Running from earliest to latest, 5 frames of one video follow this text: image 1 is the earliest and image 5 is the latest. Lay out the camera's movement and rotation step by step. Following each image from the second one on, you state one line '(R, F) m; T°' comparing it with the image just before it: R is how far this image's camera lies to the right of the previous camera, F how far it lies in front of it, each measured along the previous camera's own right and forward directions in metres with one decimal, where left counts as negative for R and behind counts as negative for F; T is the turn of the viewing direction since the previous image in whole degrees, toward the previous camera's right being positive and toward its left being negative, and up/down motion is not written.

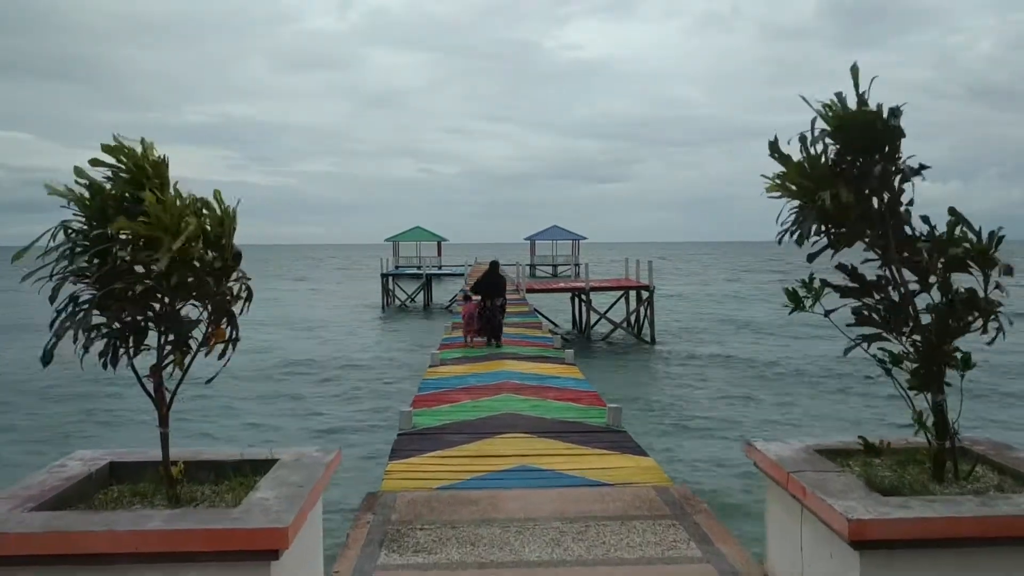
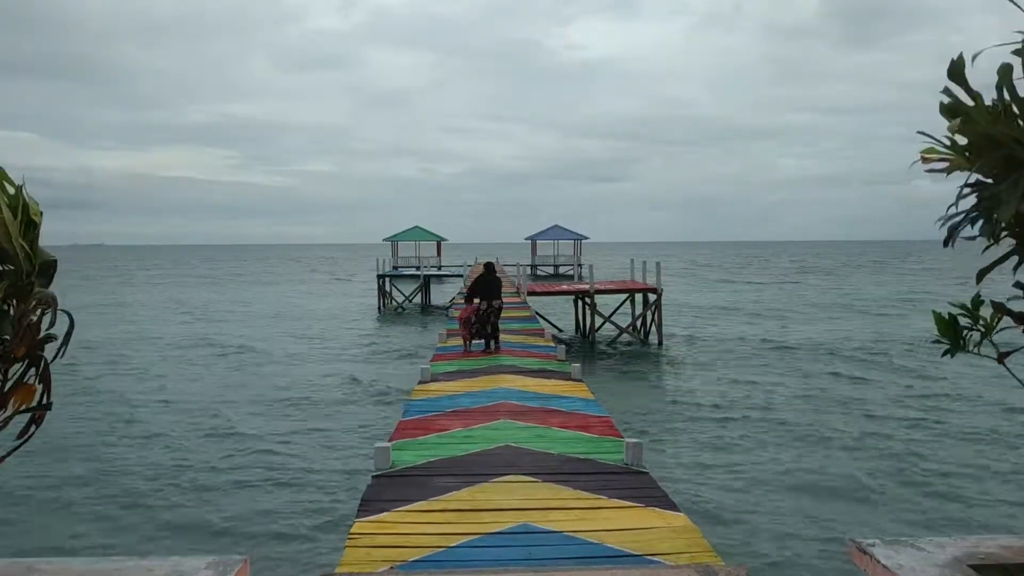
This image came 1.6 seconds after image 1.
(0.0, +1.5) m; 0°
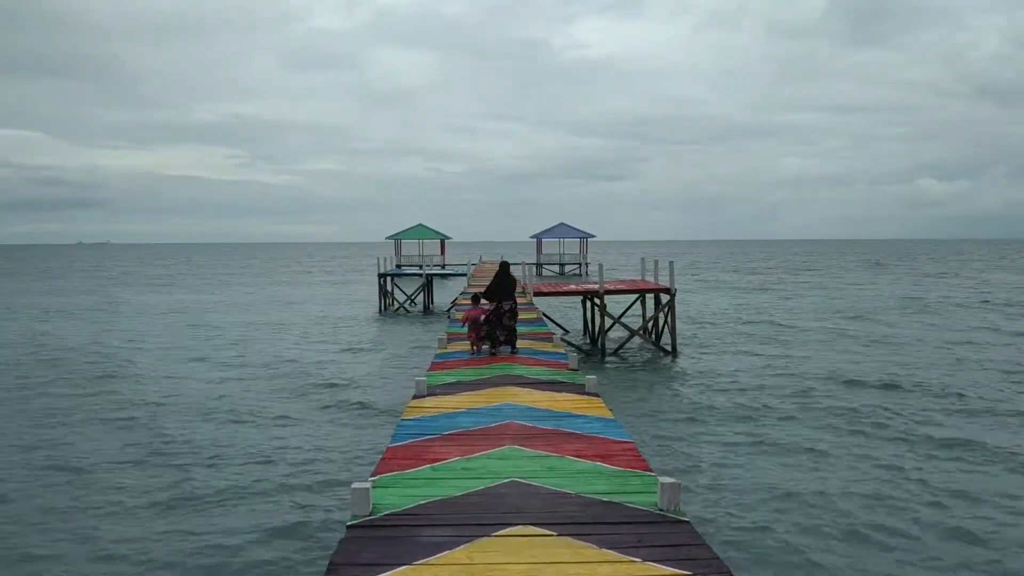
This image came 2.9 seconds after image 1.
(0.0, +1.4) m; 0°
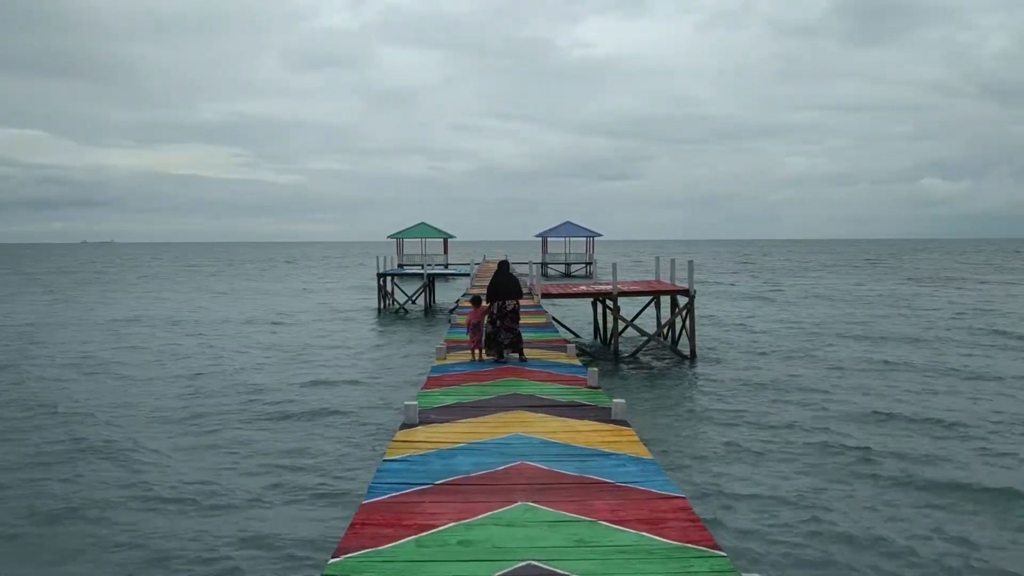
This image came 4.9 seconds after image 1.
(-0.1, +1.9) m; 0°
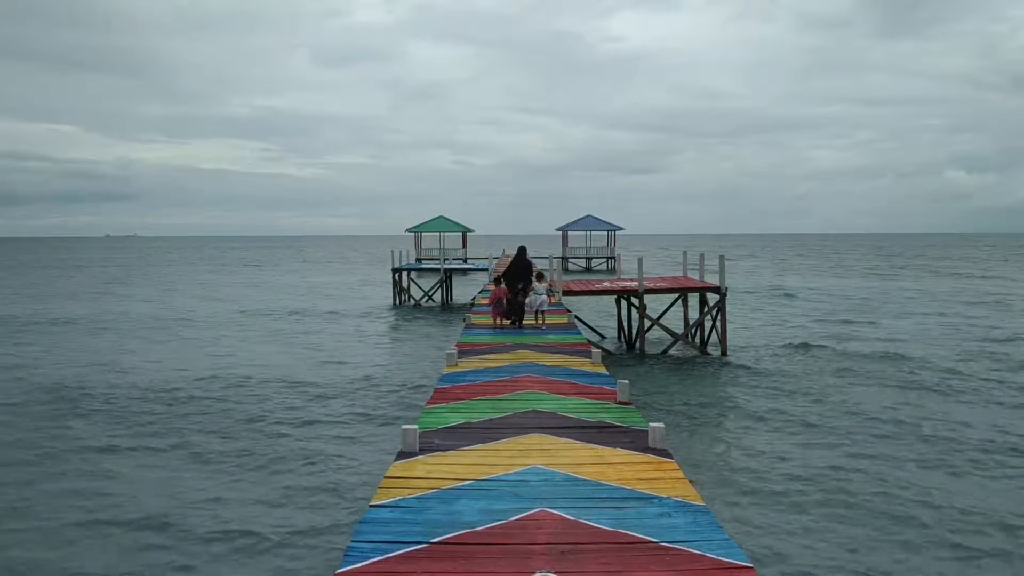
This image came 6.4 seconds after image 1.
(0.0, +1.4) m; -2°
